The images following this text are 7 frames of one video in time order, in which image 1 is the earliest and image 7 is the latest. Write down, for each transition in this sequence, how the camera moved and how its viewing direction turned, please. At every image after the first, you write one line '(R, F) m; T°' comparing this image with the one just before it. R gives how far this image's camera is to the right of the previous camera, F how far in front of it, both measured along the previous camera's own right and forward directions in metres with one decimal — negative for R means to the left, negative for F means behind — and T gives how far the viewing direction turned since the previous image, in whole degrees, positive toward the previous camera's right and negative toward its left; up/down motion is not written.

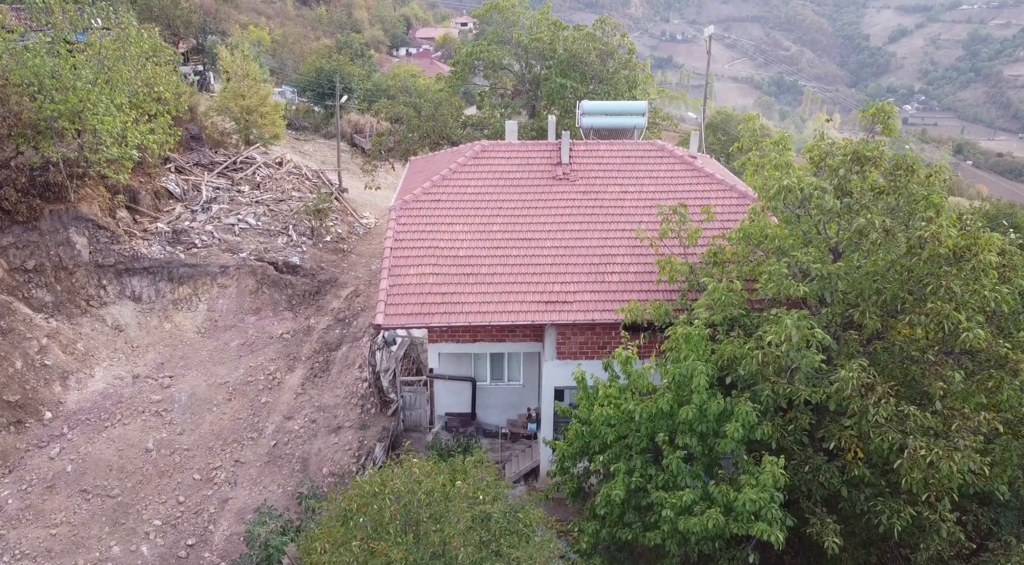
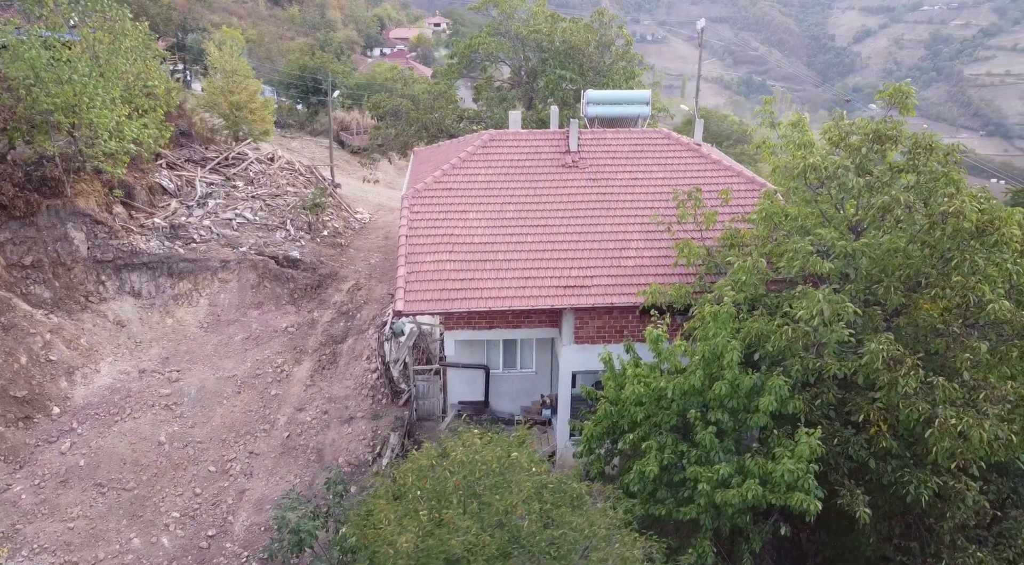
(-0.9, -0.1) m; +2°
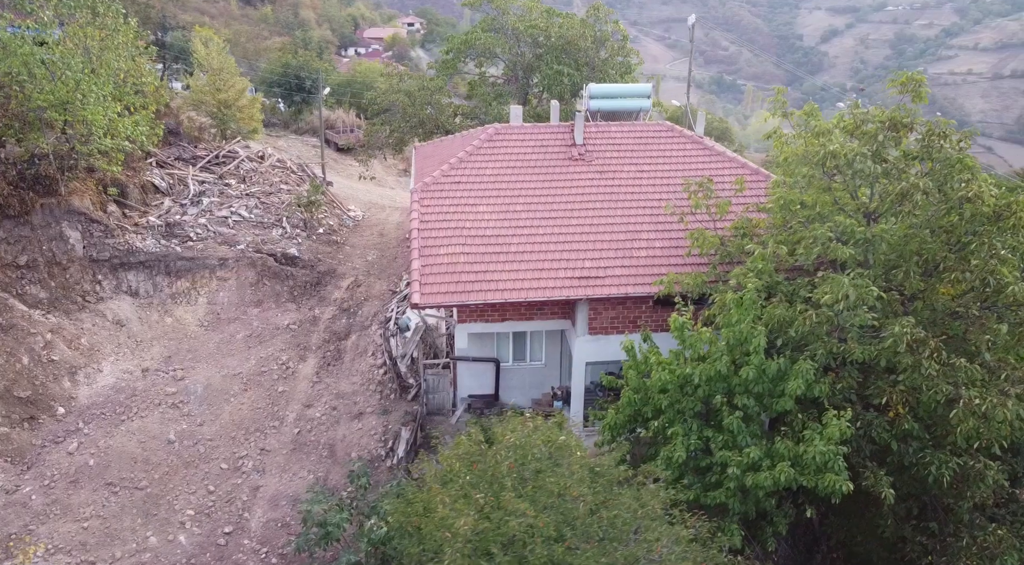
(-0.8, 0.0) m; +2°
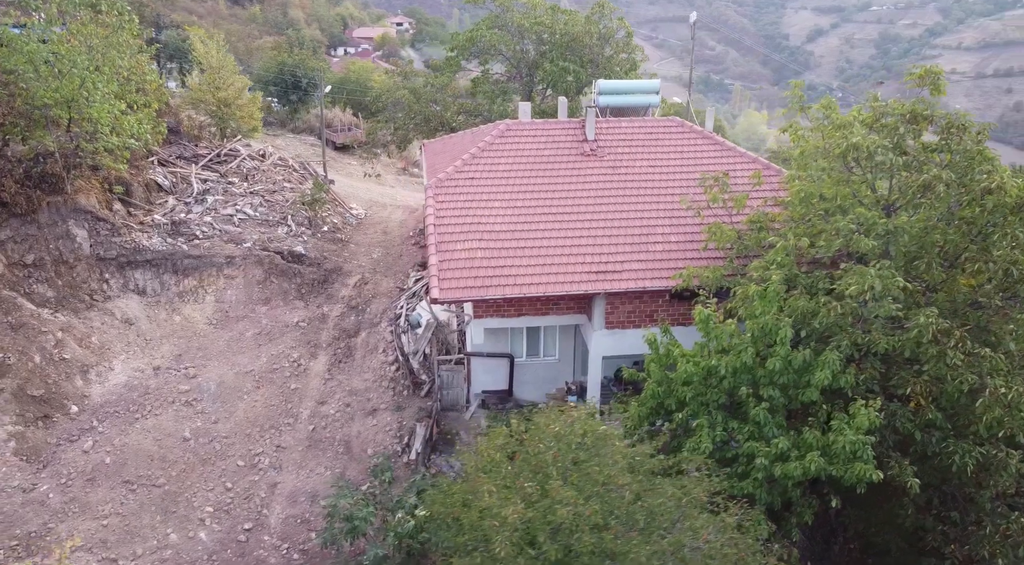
(-0.6, -0.1) m; +1°
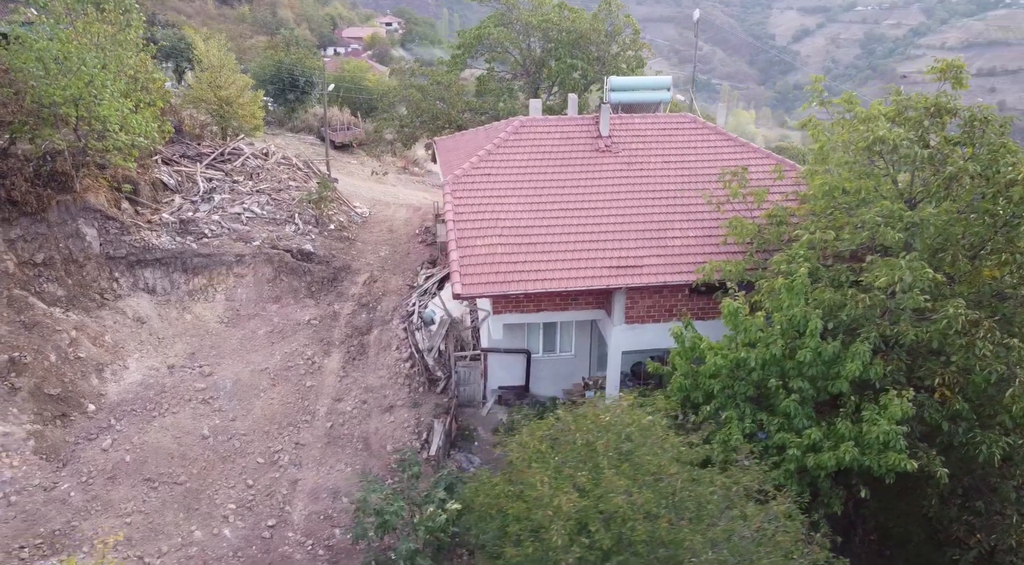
(-0.6, -0.1) m; +1°
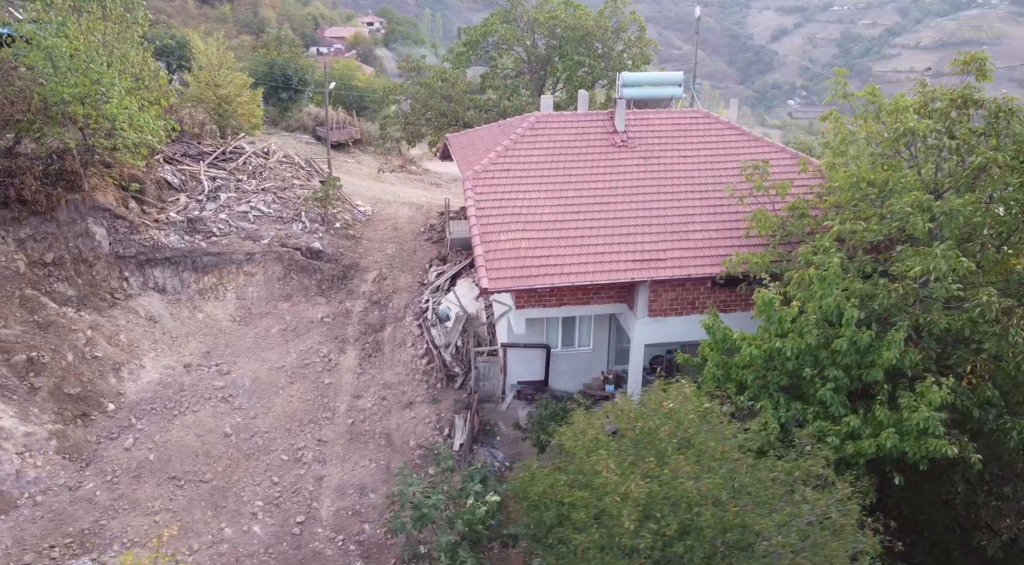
(-0.9, -0.1) m; +1°
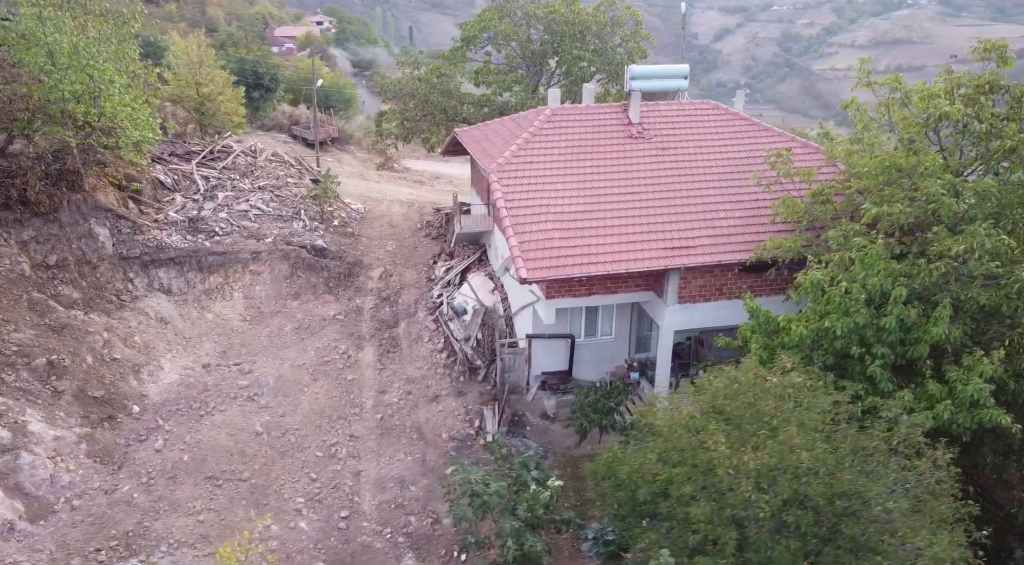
(-1.7, -0.1) m; +4°
